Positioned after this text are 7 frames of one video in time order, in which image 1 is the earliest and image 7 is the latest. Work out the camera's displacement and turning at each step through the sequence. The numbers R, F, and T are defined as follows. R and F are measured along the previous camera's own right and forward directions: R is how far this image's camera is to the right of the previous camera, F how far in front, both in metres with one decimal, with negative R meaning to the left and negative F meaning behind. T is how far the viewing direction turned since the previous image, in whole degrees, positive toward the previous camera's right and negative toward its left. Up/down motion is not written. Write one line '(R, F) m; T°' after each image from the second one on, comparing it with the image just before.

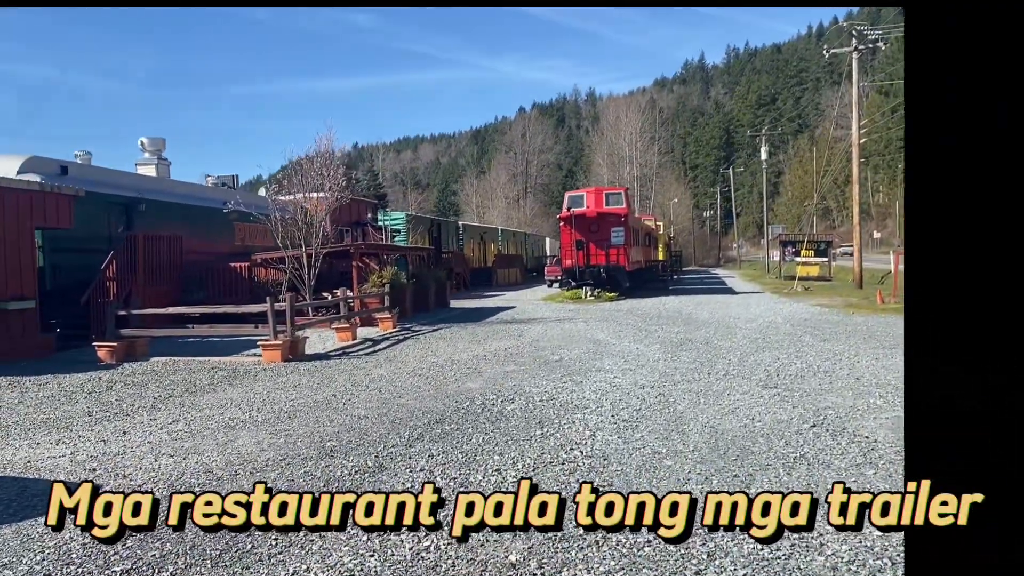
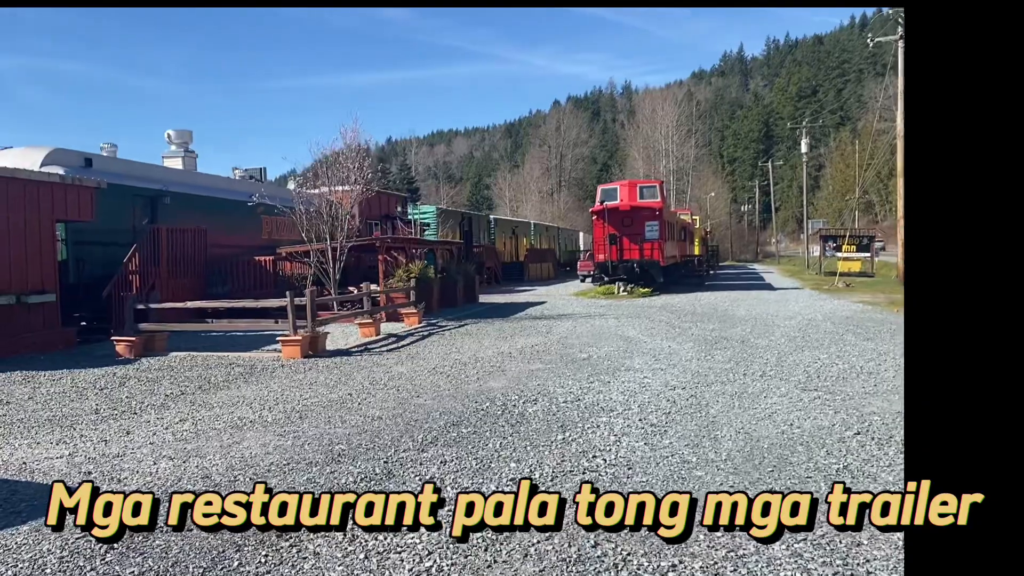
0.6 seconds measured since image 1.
(+0.1, +0.4) m; -2°
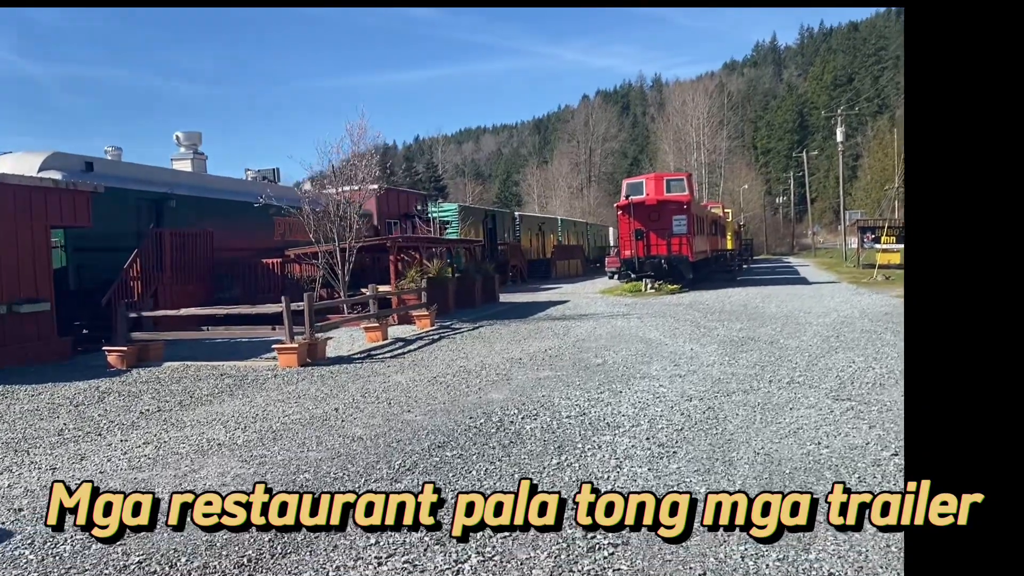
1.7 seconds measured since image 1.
(+0.3, +0.7) m; -2°
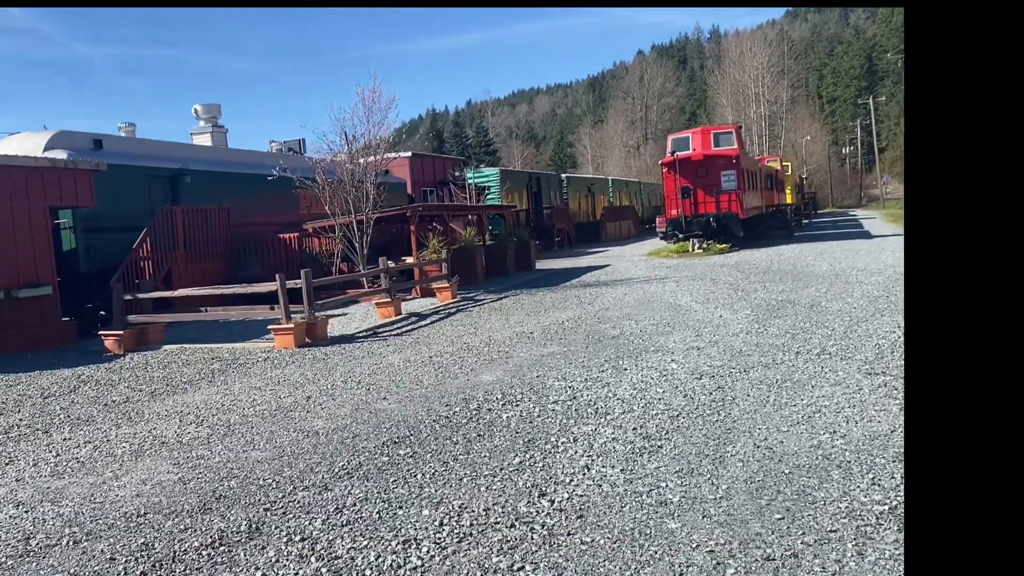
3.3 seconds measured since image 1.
(+0.7, +0.8) m; -4°
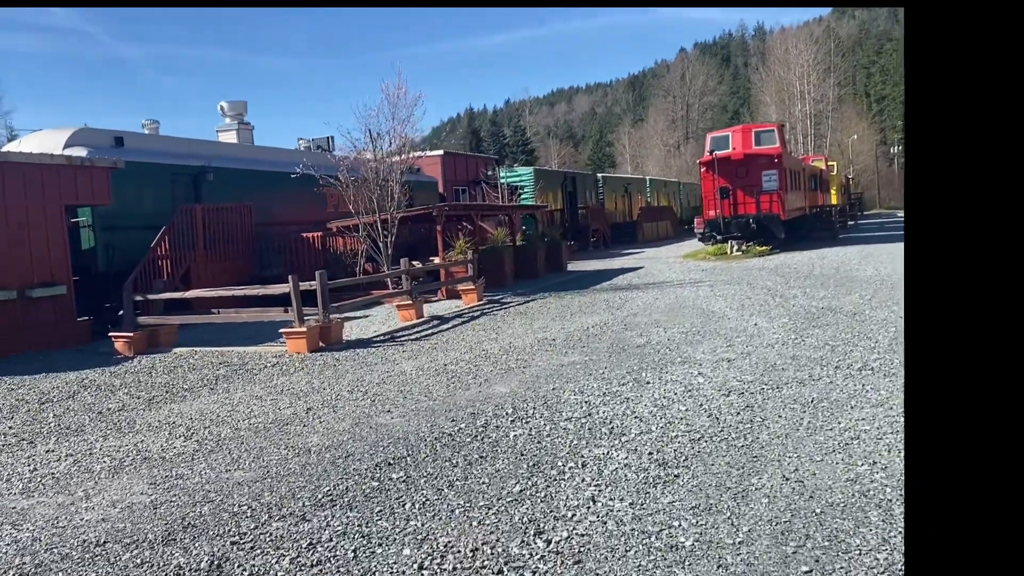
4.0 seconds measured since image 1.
(+0.2, +0.5) m; -3°
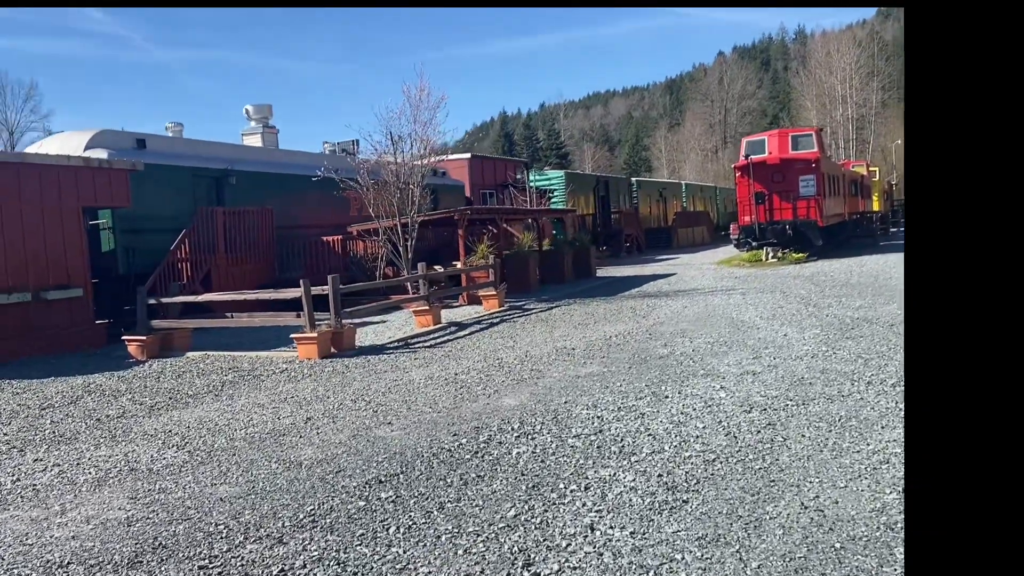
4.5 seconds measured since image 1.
(+0.2, +0.3) m; -2°
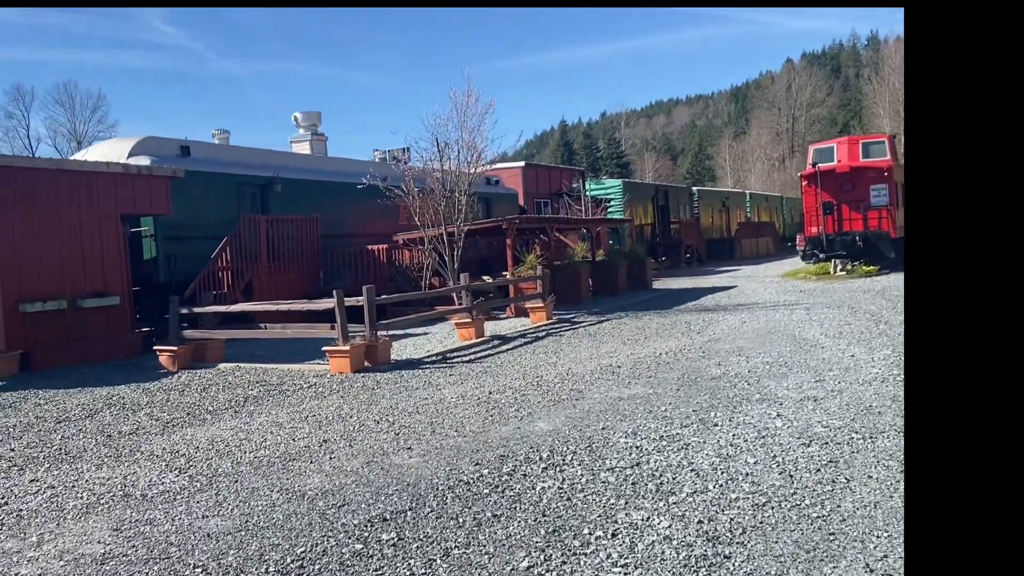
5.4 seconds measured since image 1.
(+0.2, +0.5) m; -4°
